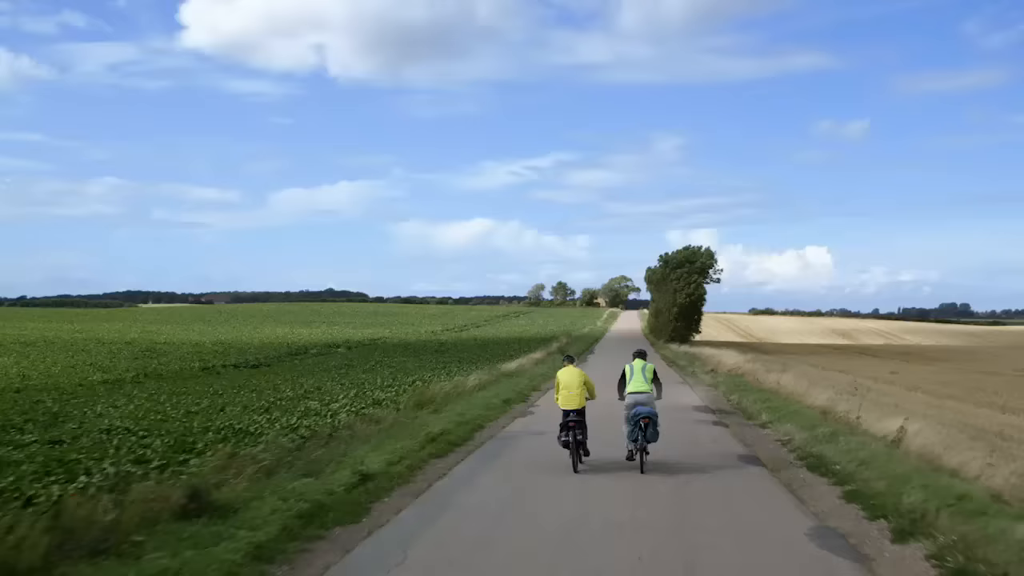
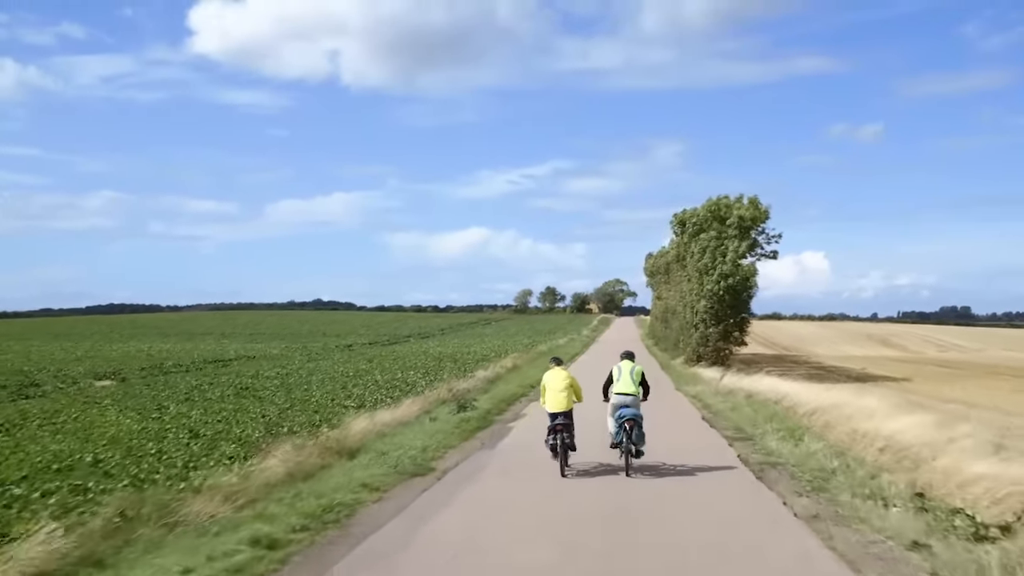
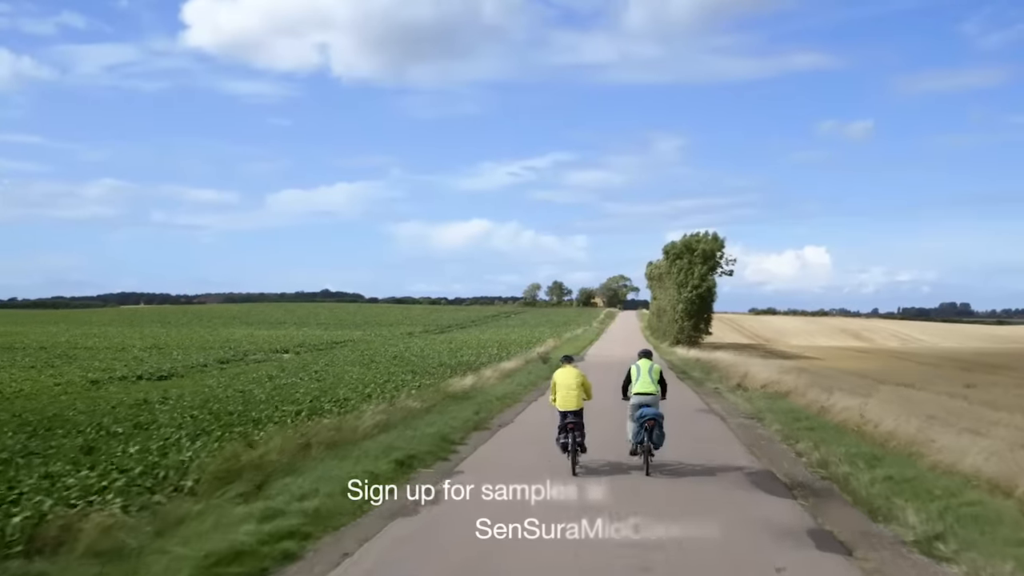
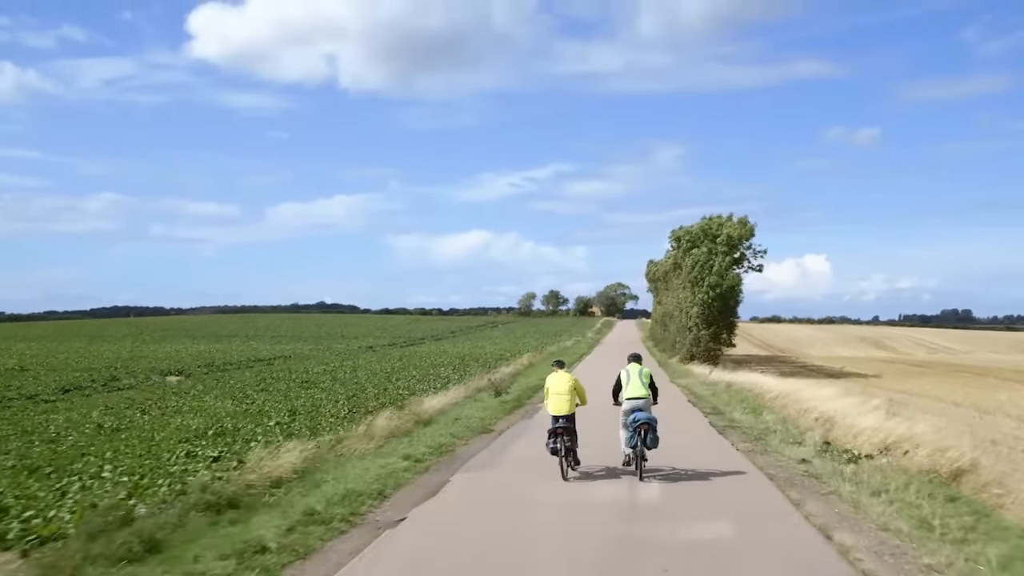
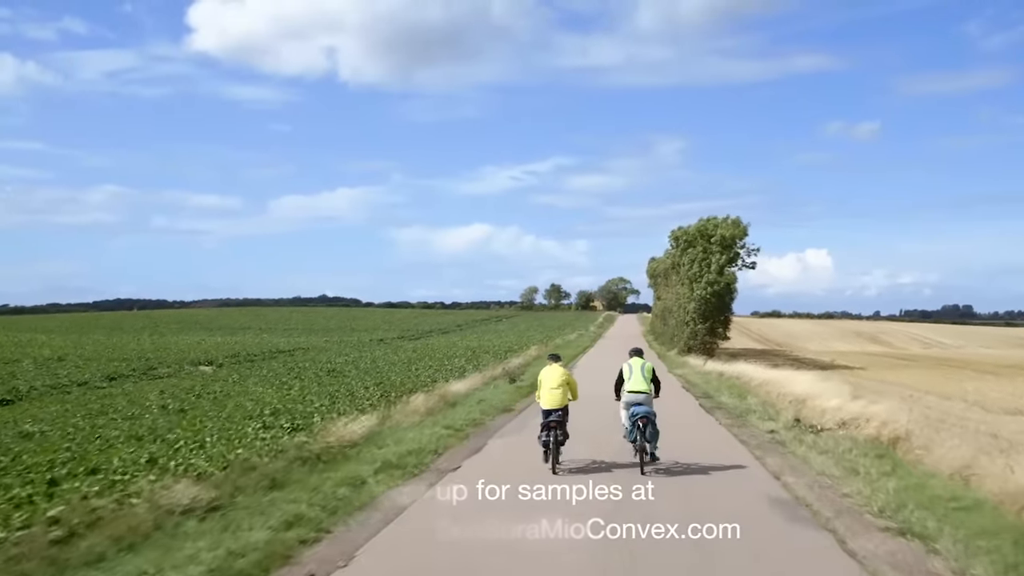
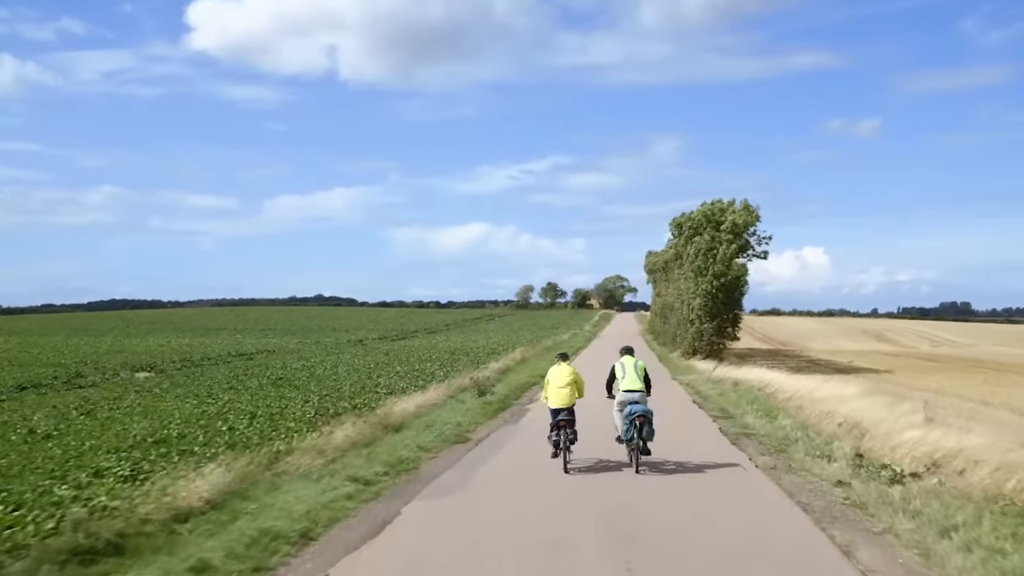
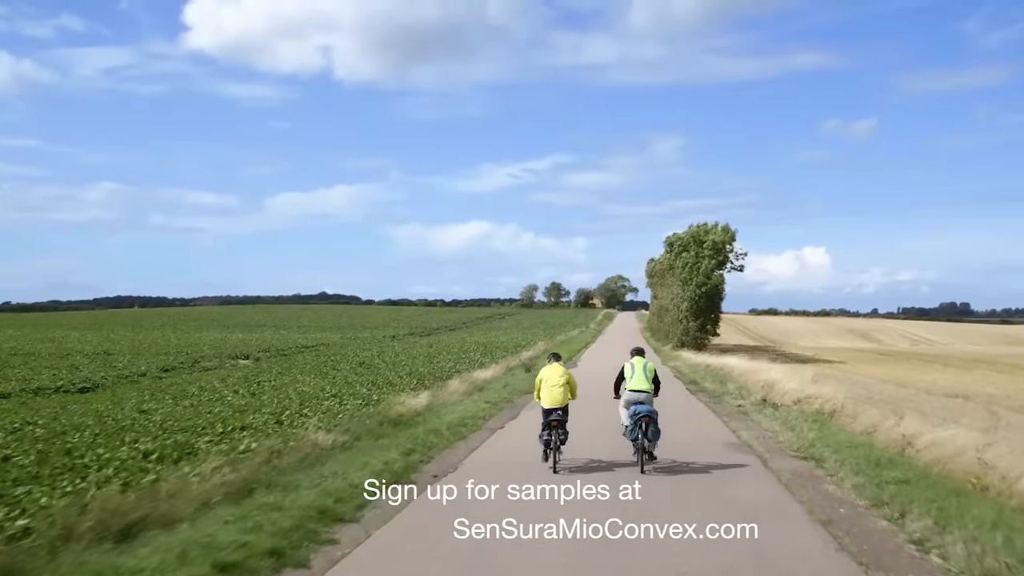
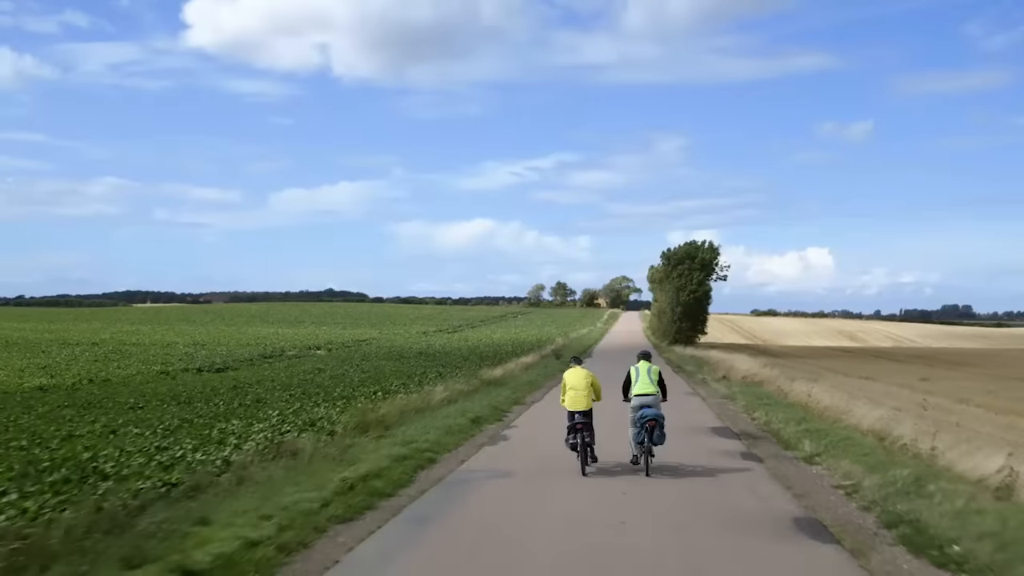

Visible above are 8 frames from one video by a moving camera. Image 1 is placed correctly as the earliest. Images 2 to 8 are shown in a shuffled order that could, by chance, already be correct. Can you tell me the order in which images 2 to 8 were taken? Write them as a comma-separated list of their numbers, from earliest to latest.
8, 3, 7, 5, 4, 6, 2
